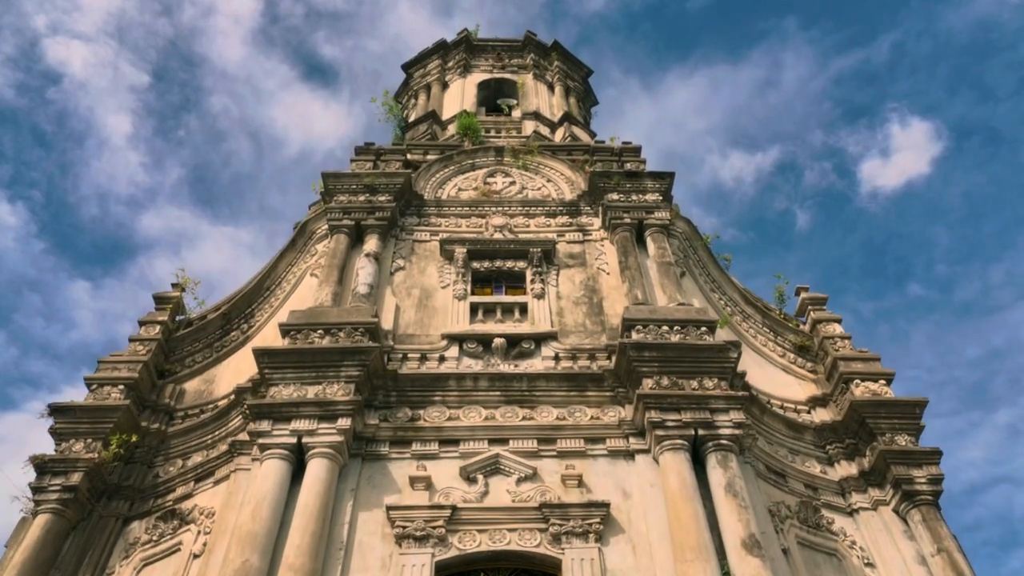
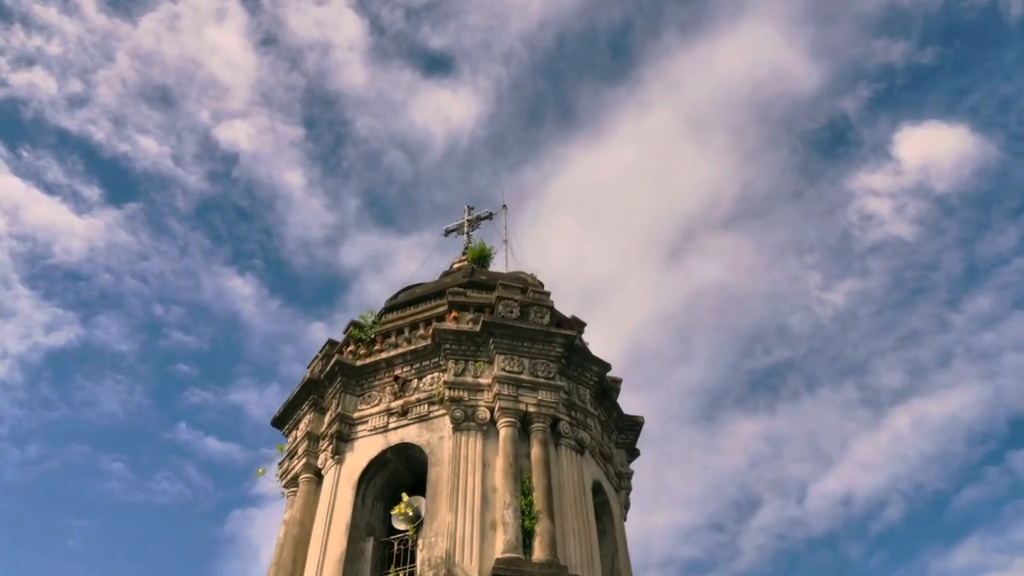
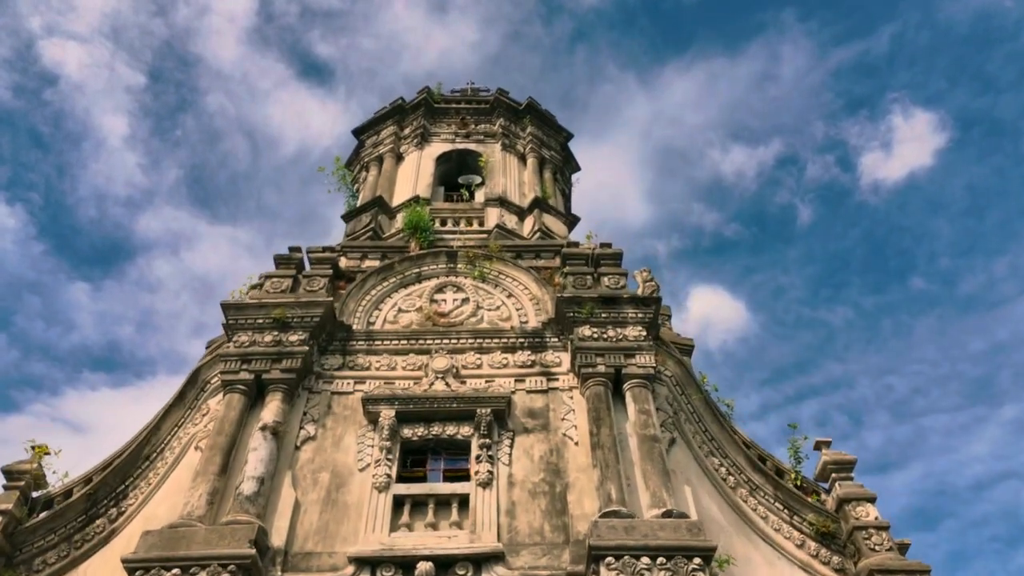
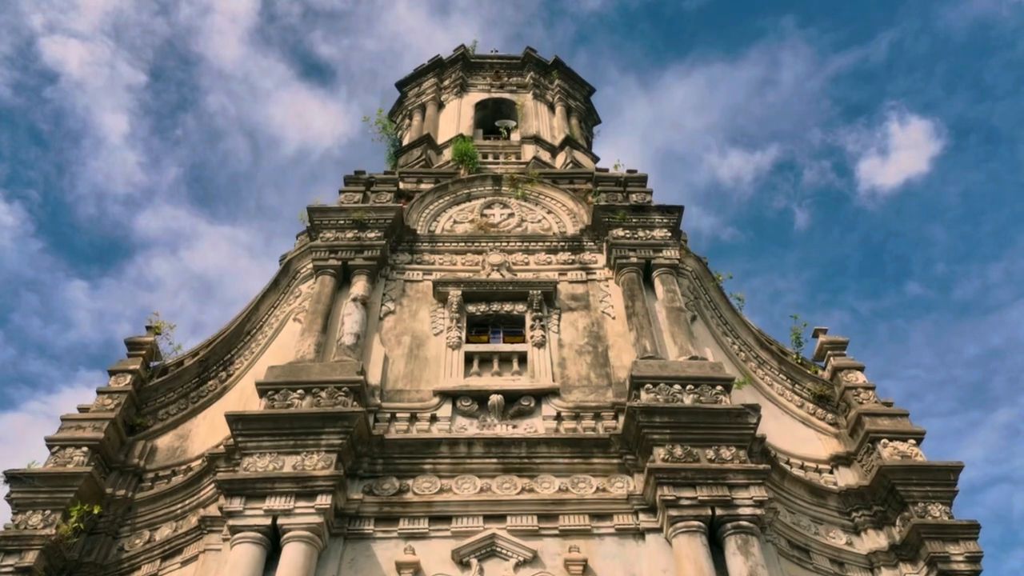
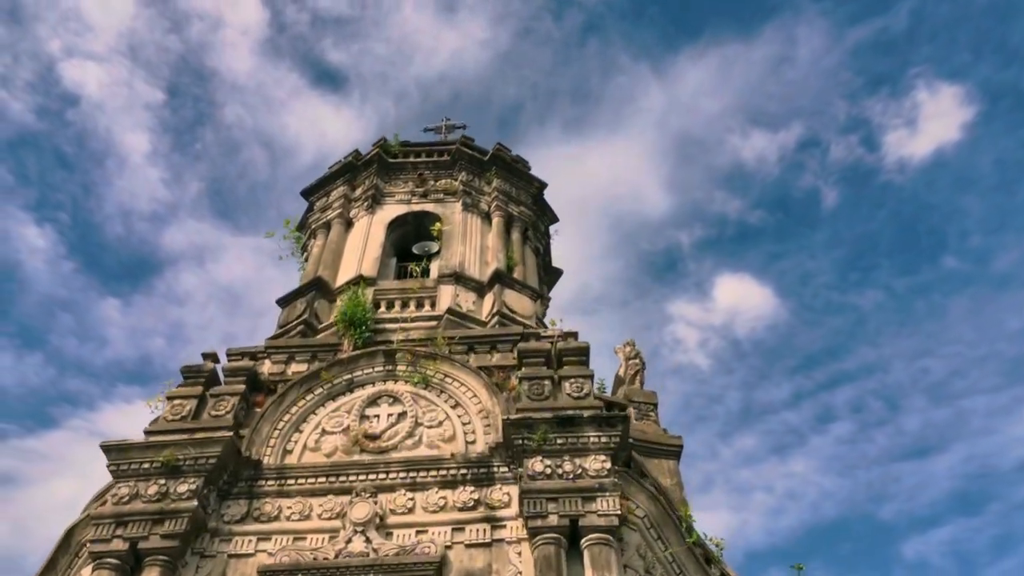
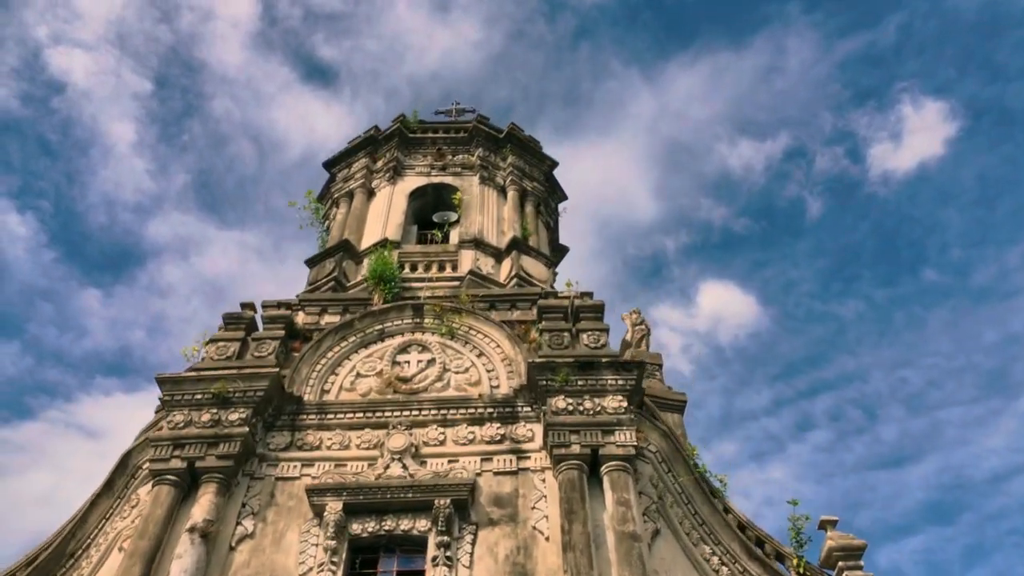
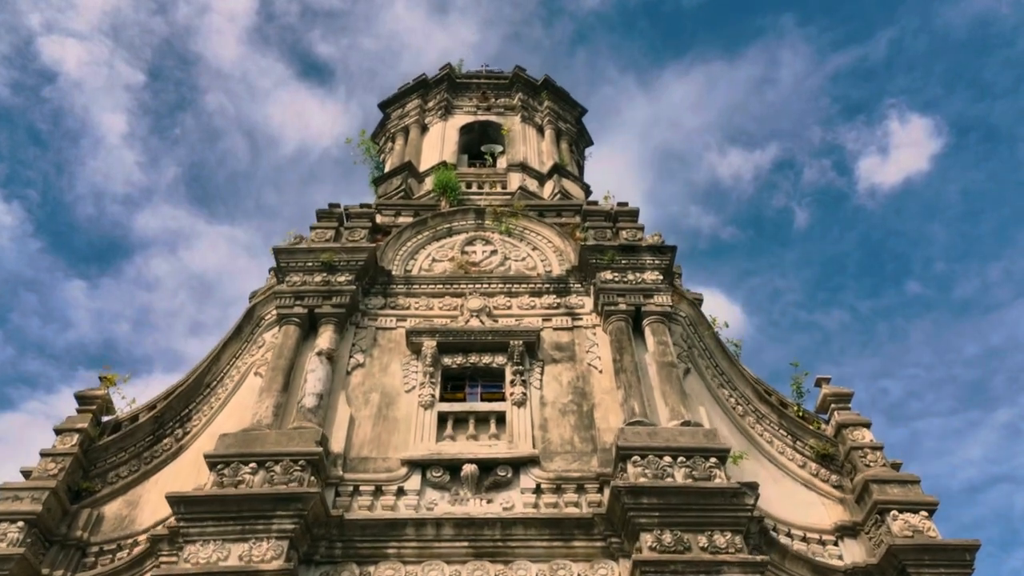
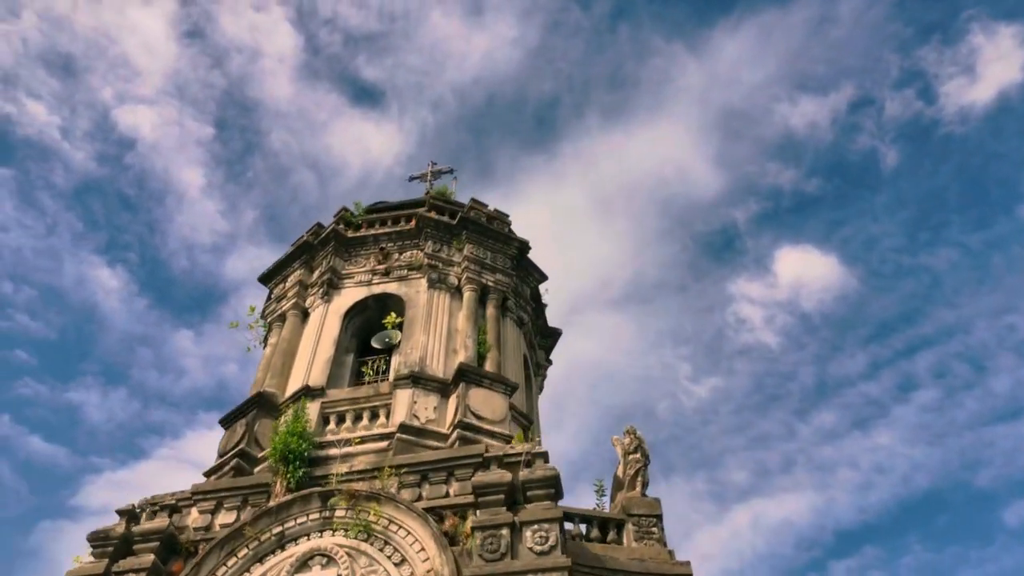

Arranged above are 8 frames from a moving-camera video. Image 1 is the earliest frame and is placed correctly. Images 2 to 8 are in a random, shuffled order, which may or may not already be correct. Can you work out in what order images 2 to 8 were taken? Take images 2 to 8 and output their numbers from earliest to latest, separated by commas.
4, 7, 3, 6, 5, 8, 2
